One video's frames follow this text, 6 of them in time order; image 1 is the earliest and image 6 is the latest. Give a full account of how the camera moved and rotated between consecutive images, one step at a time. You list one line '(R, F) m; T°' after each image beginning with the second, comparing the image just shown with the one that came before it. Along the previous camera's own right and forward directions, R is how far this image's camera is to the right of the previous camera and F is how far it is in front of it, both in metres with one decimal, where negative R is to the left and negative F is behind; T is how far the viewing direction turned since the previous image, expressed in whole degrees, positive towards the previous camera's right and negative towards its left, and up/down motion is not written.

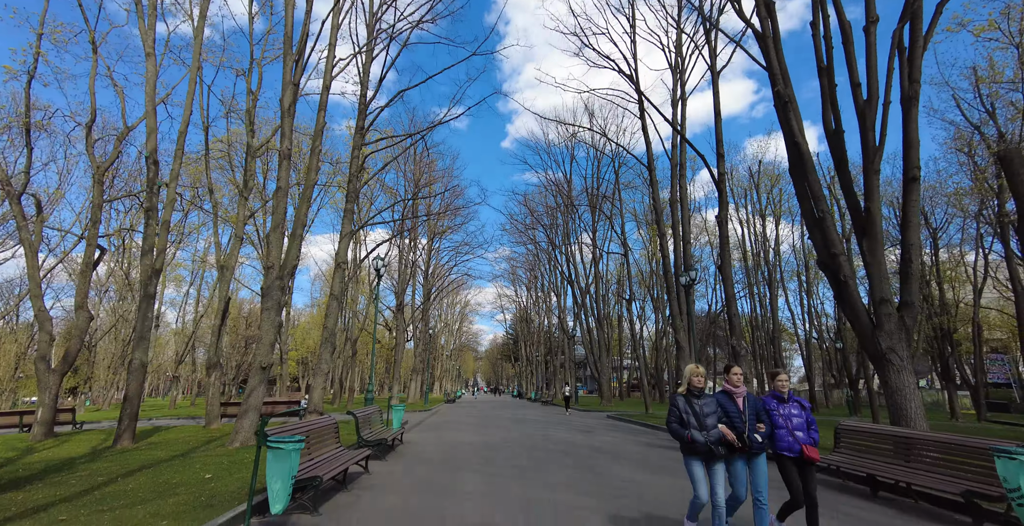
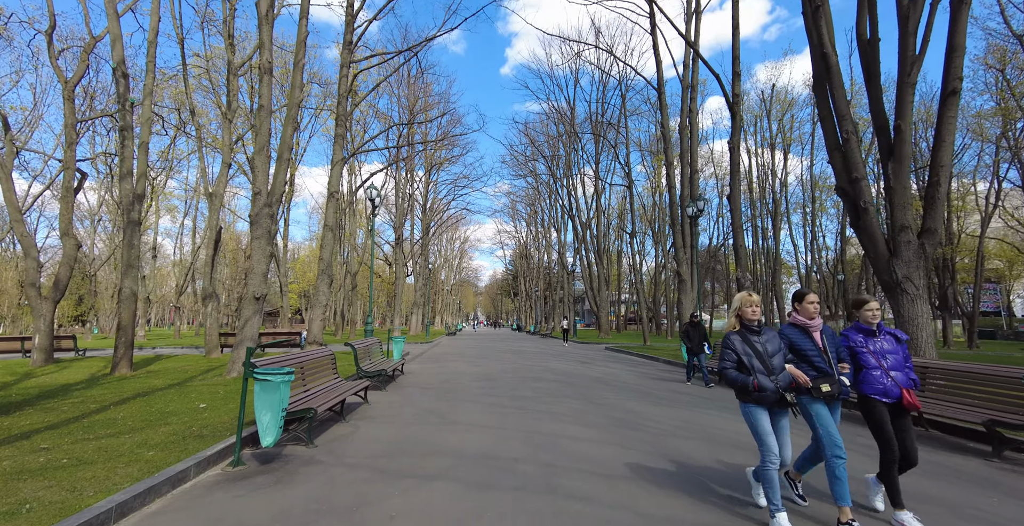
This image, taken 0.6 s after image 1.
(-0.1, +0.6) m; 0°
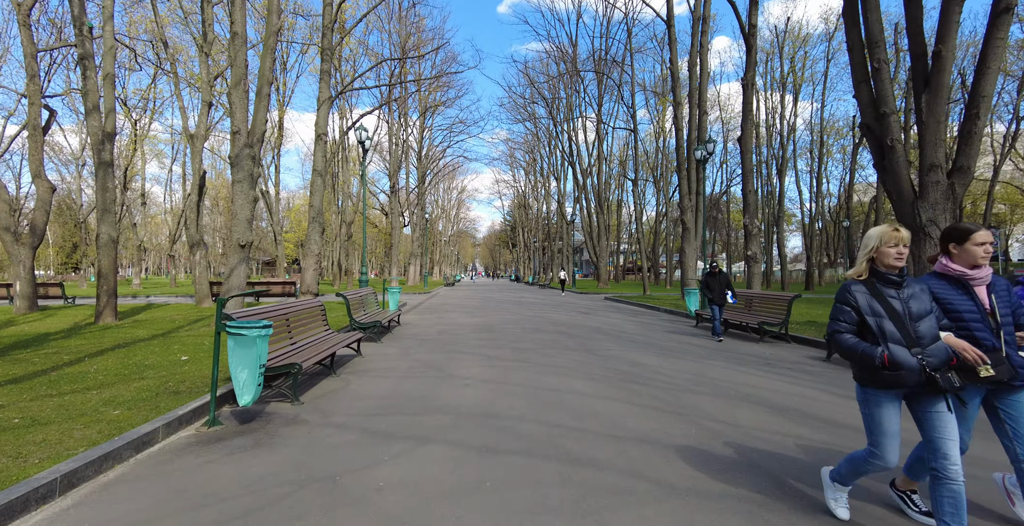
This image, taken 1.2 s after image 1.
(0.0, +0.6) m; 0°
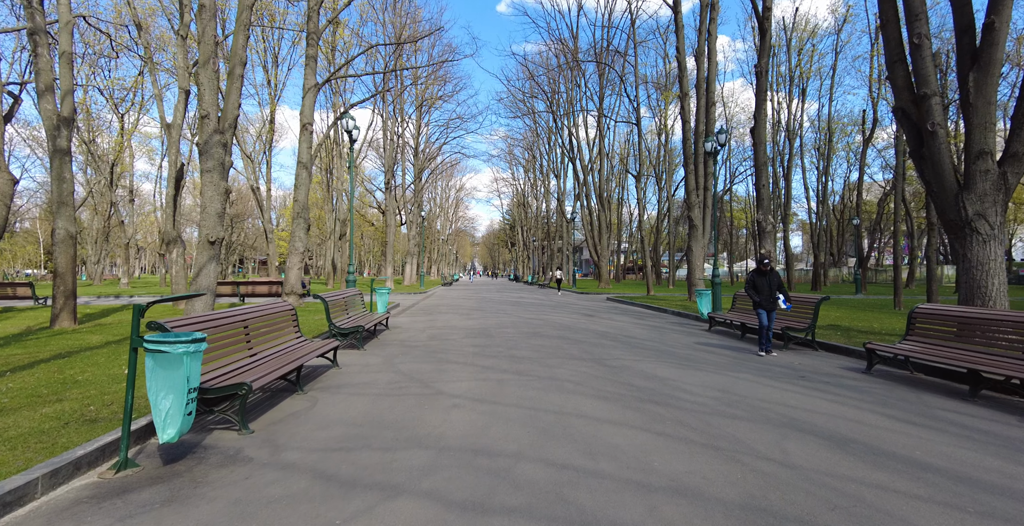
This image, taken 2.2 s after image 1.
(0.0, +1.0) m; 0°
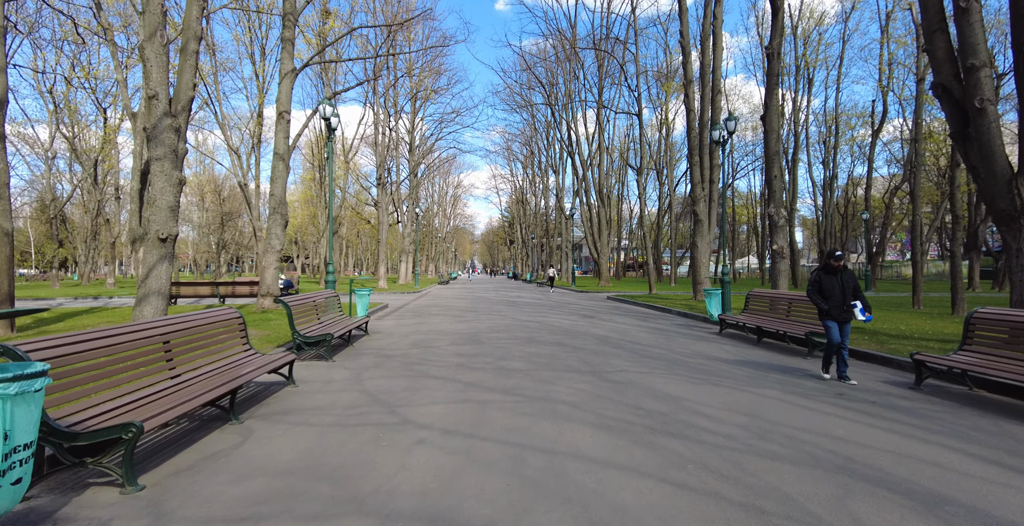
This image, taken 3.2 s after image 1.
(+0.2, +1.1) m; 0°
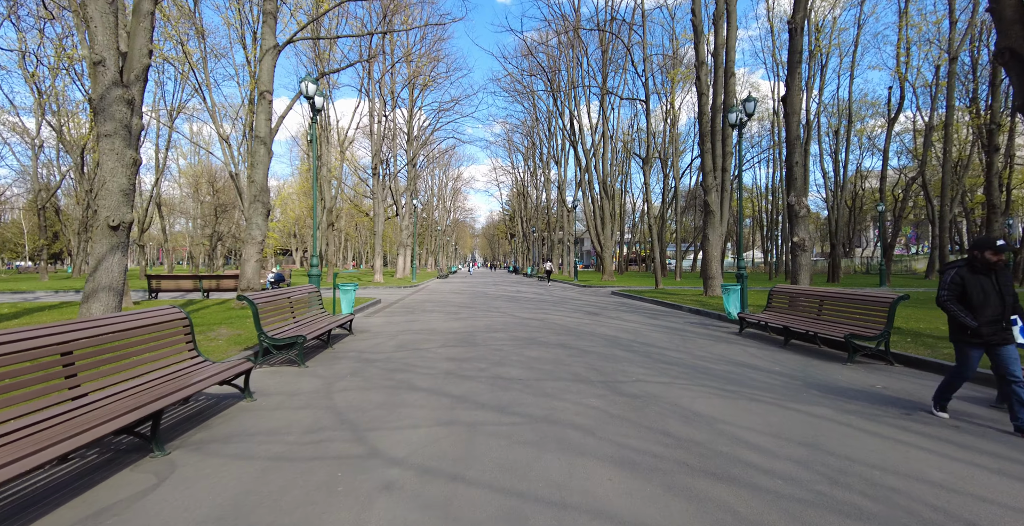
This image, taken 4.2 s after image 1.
(0.0, +1.1) m; 0°
